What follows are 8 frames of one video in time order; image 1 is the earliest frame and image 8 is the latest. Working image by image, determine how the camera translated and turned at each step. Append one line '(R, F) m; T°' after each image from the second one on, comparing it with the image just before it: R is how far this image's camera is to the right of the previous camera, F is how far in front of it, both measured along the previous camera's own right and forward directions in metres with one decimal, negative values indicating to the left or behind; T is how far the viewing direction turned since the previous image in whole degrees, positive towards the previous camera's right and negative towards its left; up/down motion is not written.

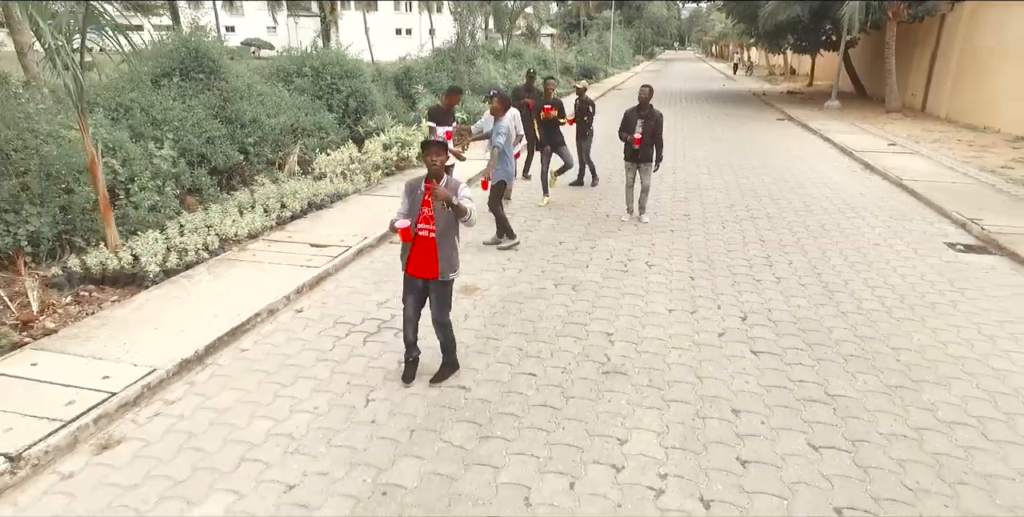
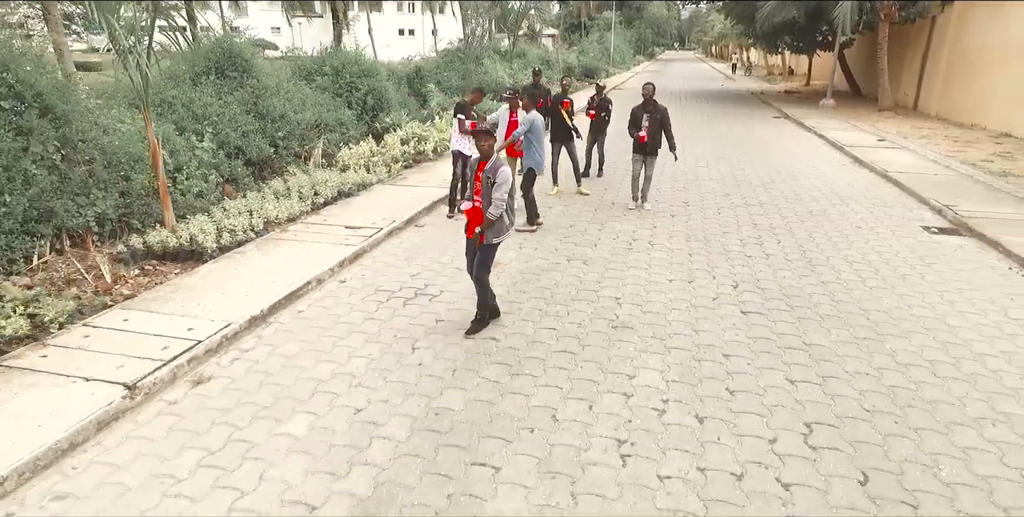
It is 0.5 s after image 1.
(-0.2, -0.7) m; 0°
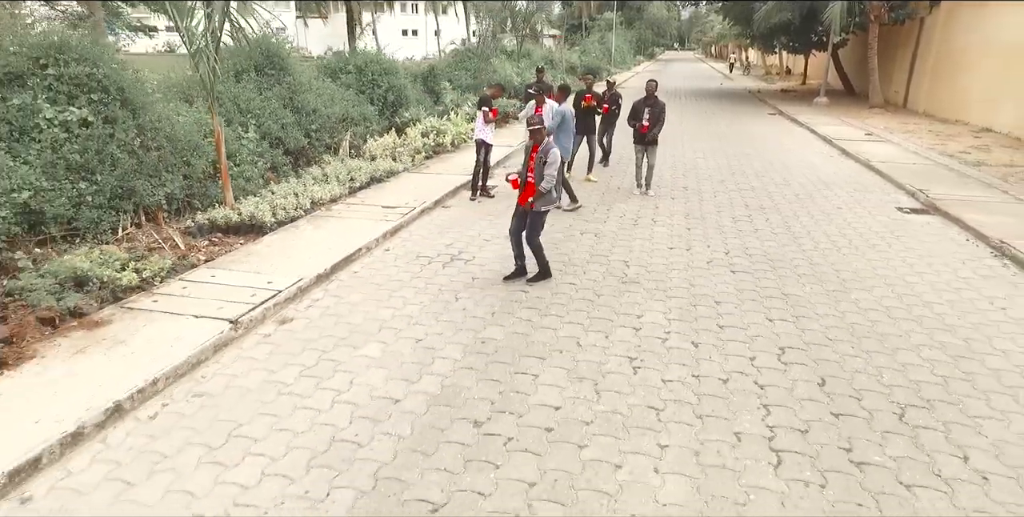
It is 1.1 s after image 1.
(-0.2, -0.9) m; 0°
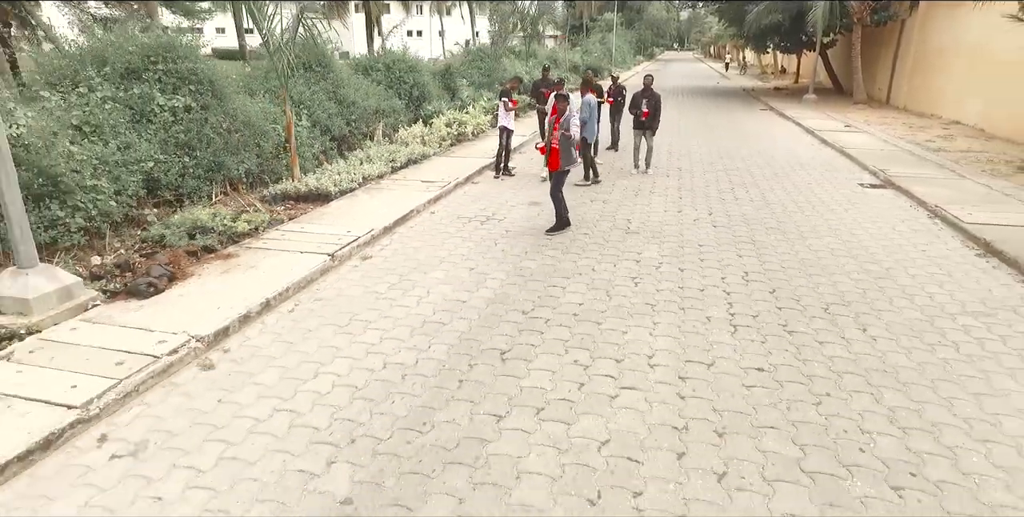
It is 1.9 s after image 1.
(-0.3, -1.5) m; 0°
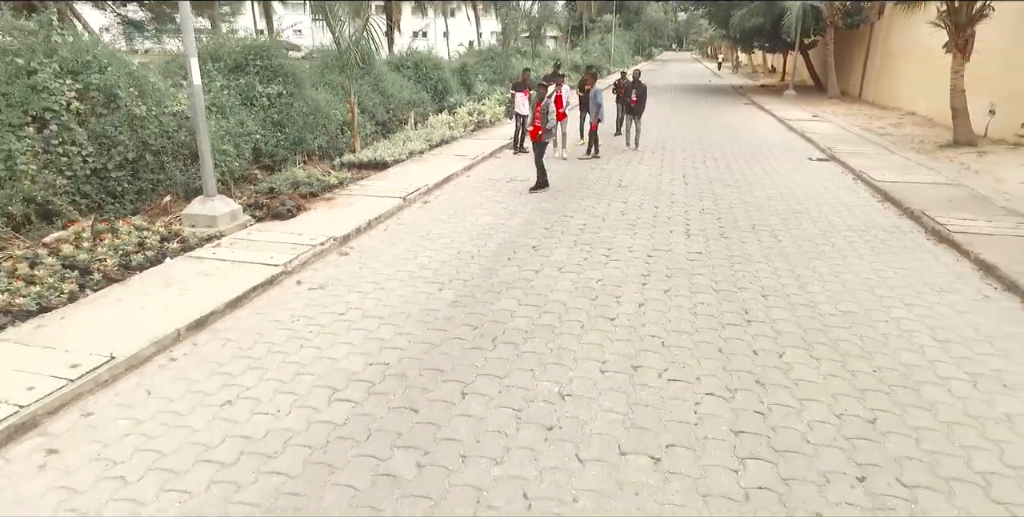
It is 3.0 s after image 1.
(-0.3, -2.4) m; 0°
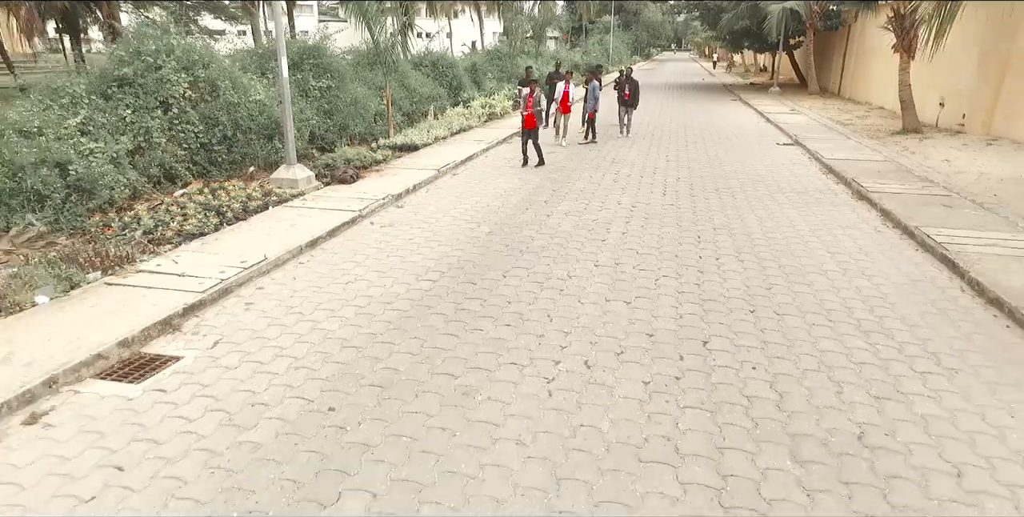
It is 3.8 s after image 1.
(-0.2, -2.1) m; 0°
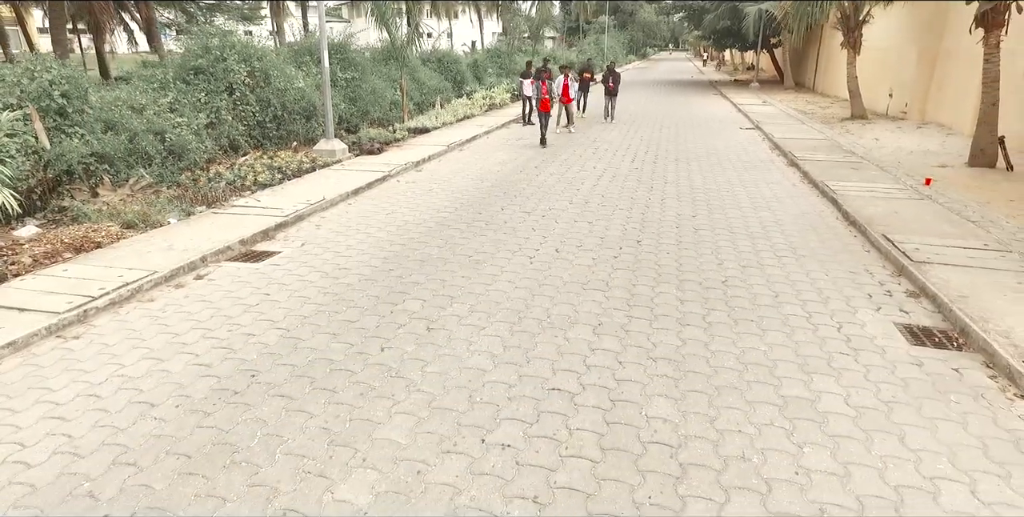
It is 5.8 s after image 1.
(+0.1, -2.2) m; 0°
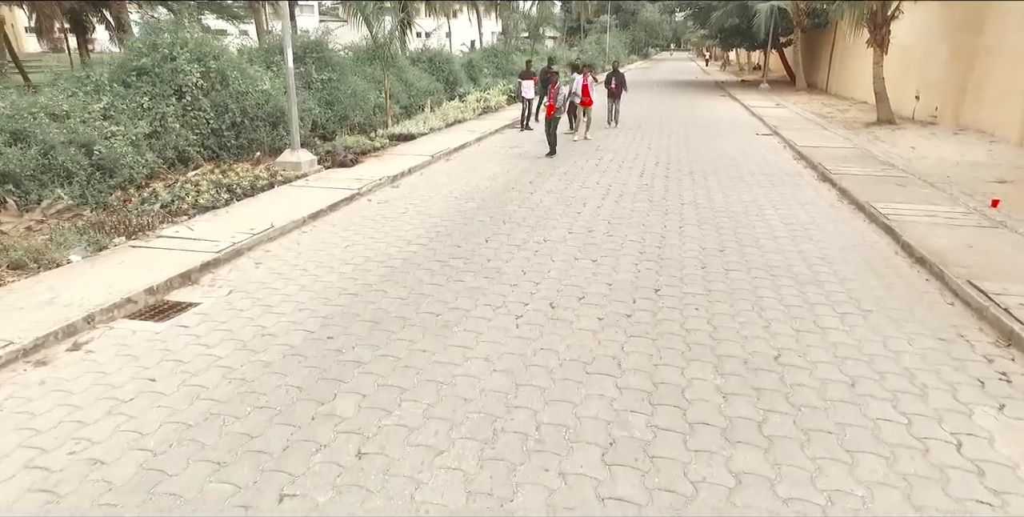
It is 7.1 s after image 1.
(+0.2, +1.5) m; 0°
